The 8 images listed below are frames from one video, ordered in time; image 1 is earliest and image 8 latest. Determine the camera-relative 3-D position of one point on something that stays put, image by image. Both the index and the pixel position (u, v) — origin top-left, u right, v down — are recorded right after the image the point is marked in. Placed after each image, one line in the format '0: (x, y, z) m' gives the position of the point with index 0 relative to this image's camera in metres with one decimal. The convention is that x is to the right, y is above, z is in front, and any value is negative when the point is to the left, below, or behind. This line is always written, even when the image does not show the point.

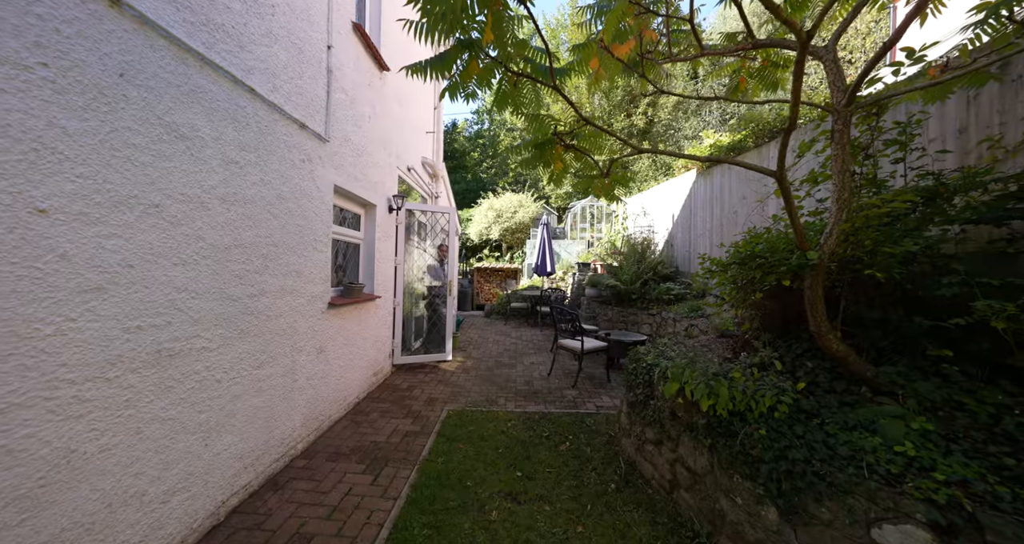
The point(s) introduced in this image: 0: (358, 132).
0: (-1.5, +1.3, +3.4) m
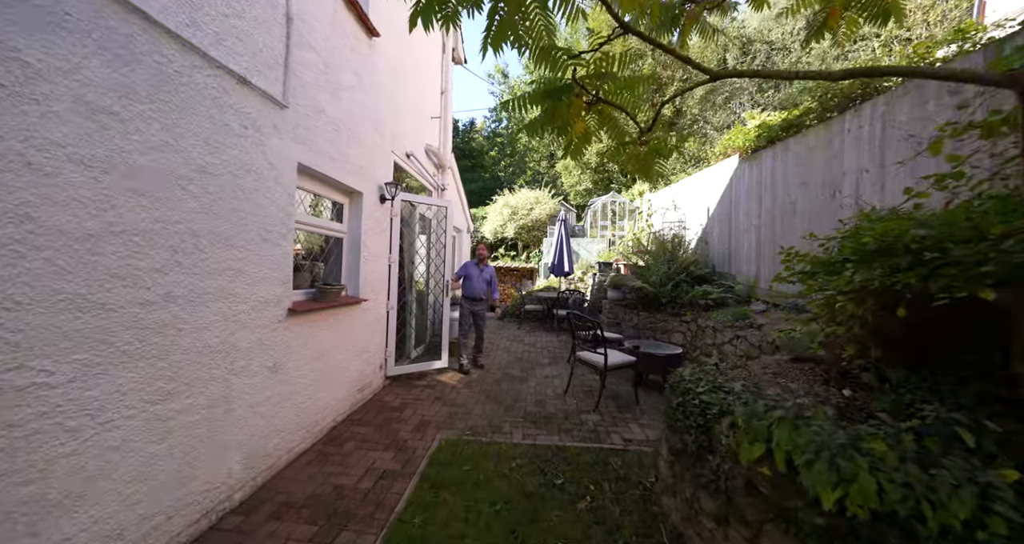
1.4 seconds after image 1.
0: (-1.4, +1.3, +2.9) m
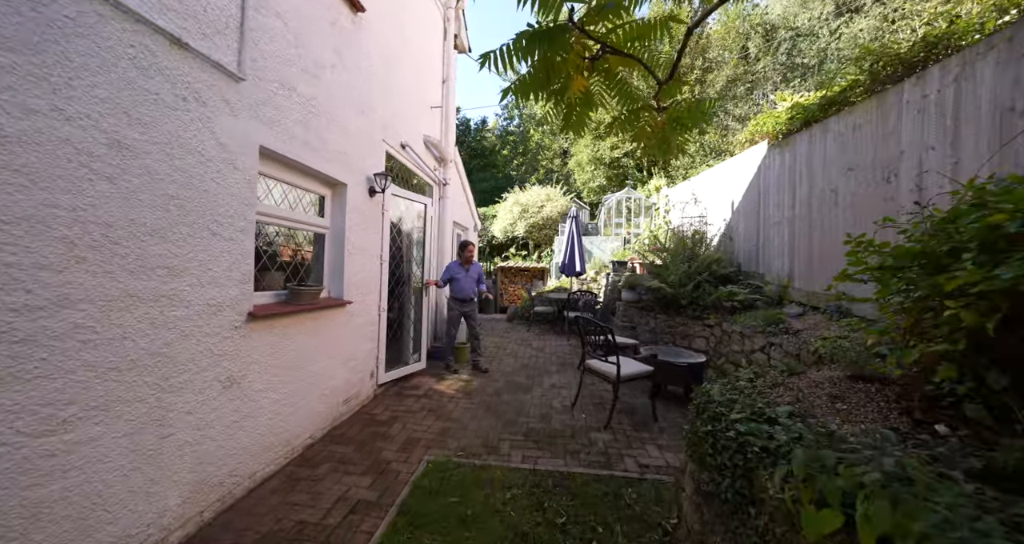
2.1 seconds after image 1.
0: (-1.4, +1.3, +2.6) m
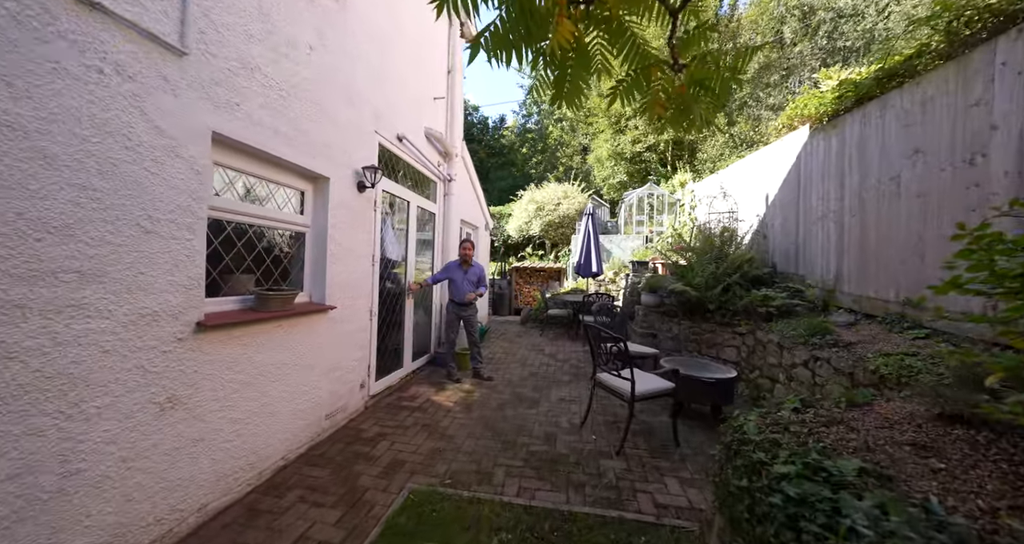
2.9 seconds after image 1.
0: (-1.5, +1.3, +2.3) m
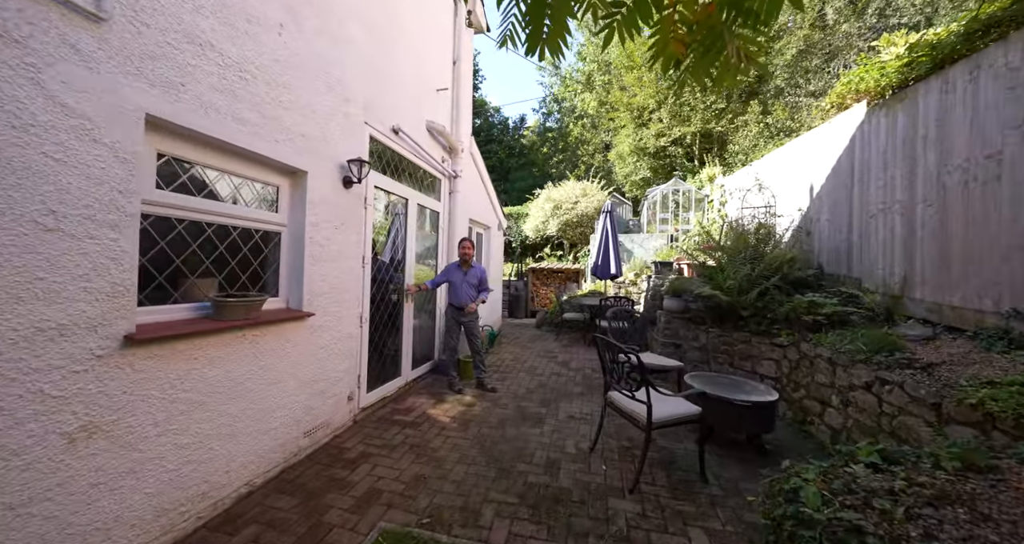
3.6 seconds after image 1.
0: (-1.5, +1.3, +2.0) m
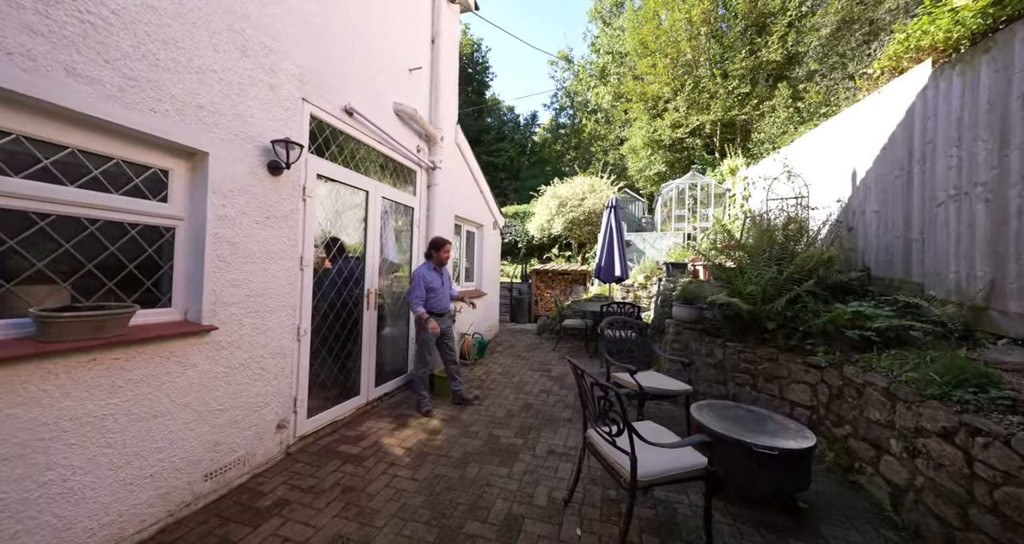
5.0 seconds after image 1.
0: (-1.8, +1.3, +1.5) m
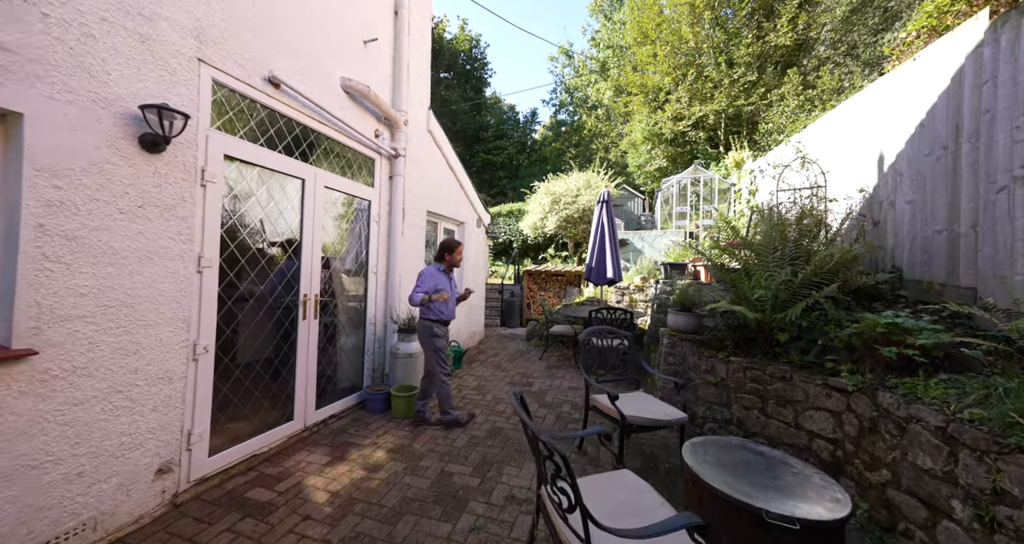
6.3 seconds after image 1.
0: (-2.2, +1.3, +1.0) m
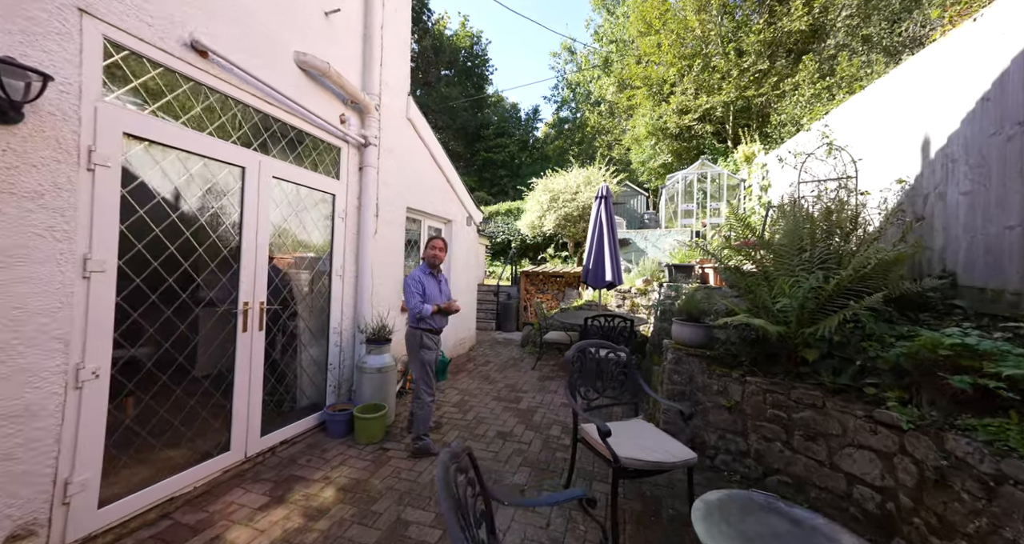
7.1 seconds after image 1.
0: (-2.4, +1.2, +0.6) m
